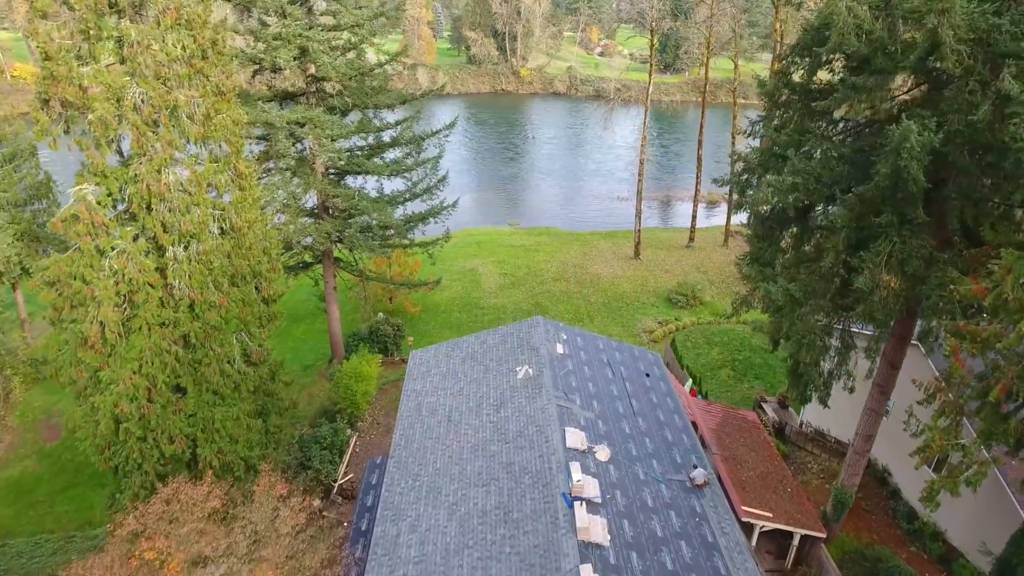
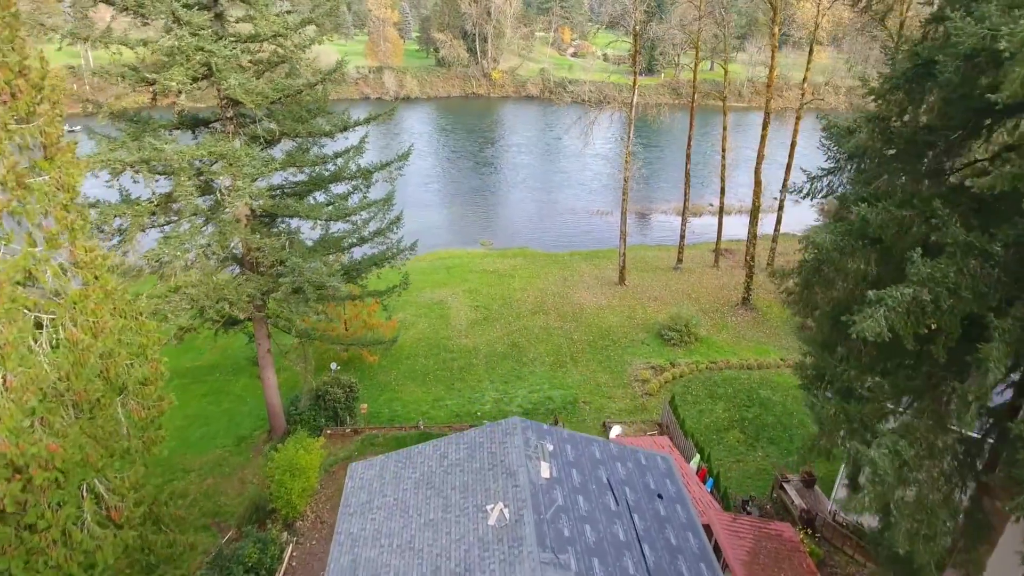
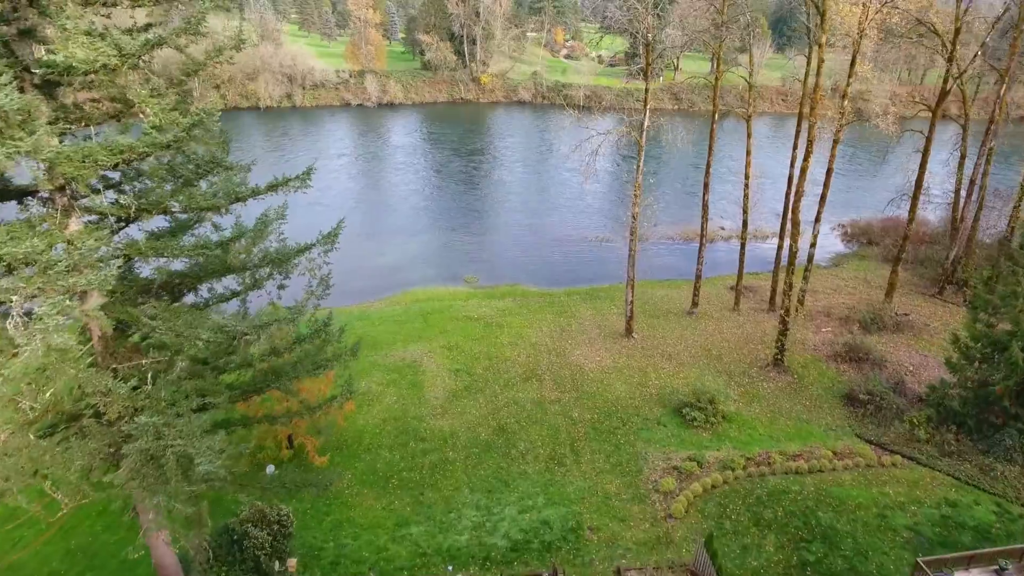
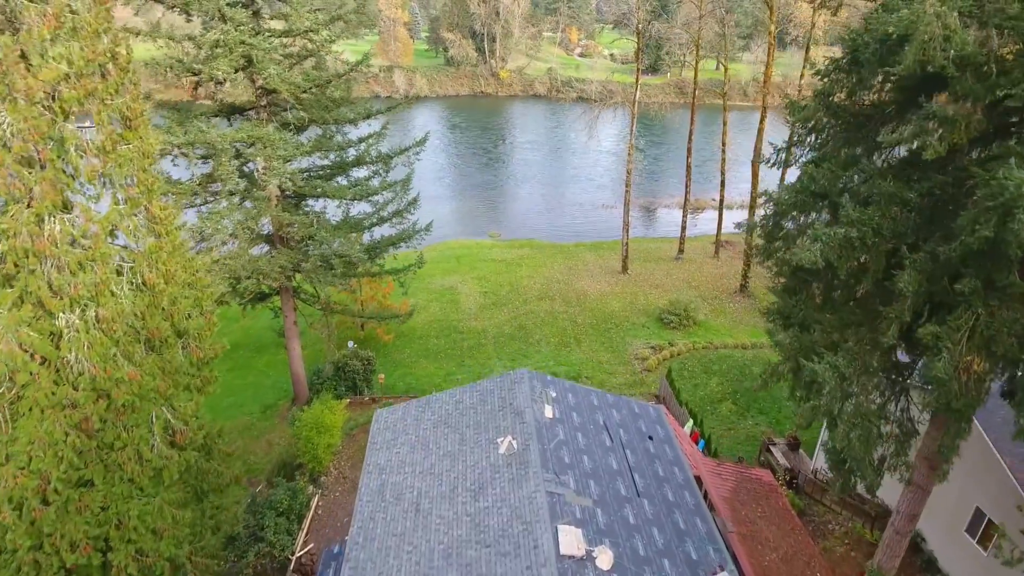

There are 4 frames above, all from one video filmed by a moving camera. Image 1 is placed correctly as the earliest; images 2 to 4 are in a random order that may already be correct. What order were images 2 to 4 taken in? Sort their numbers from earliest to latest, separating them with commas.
4, 2, 3
